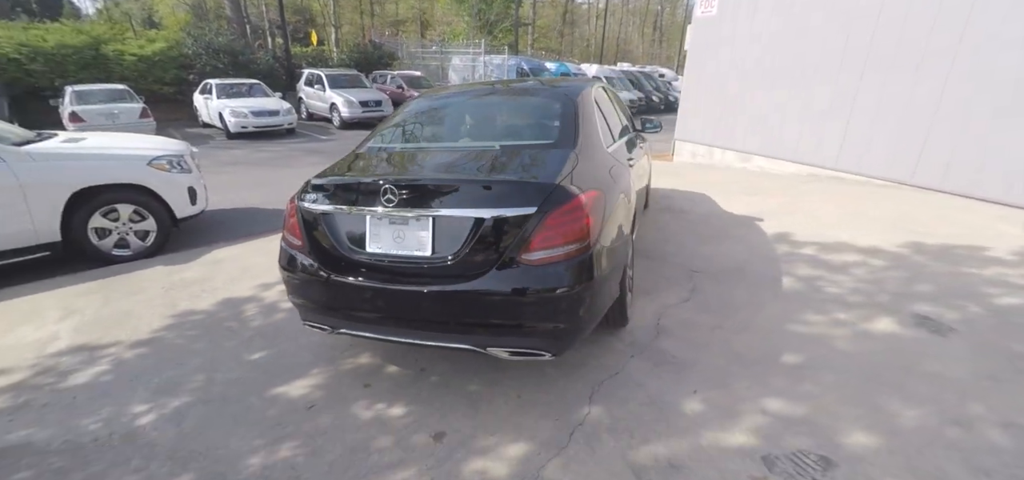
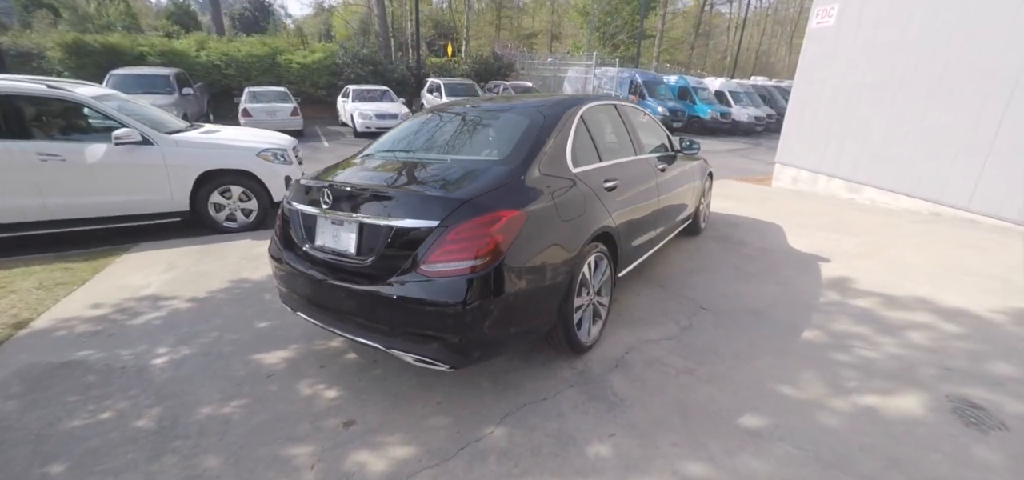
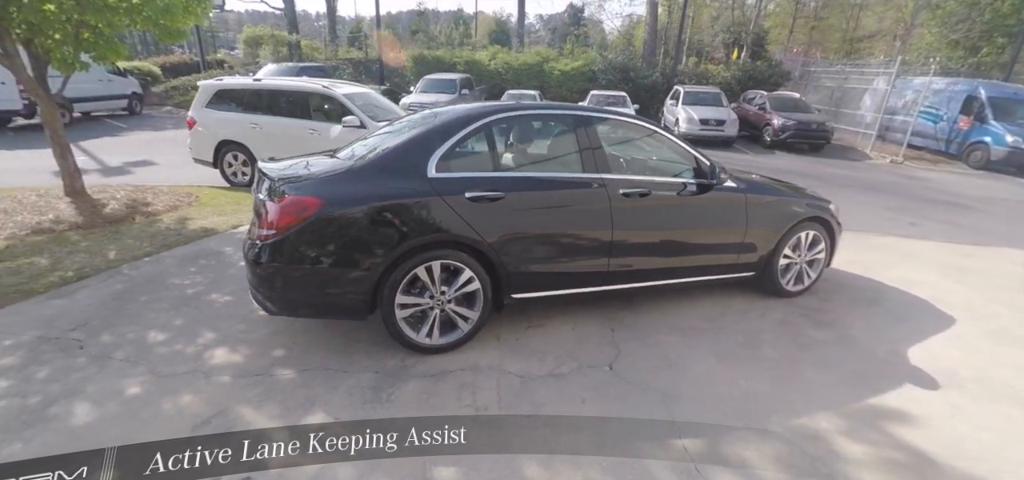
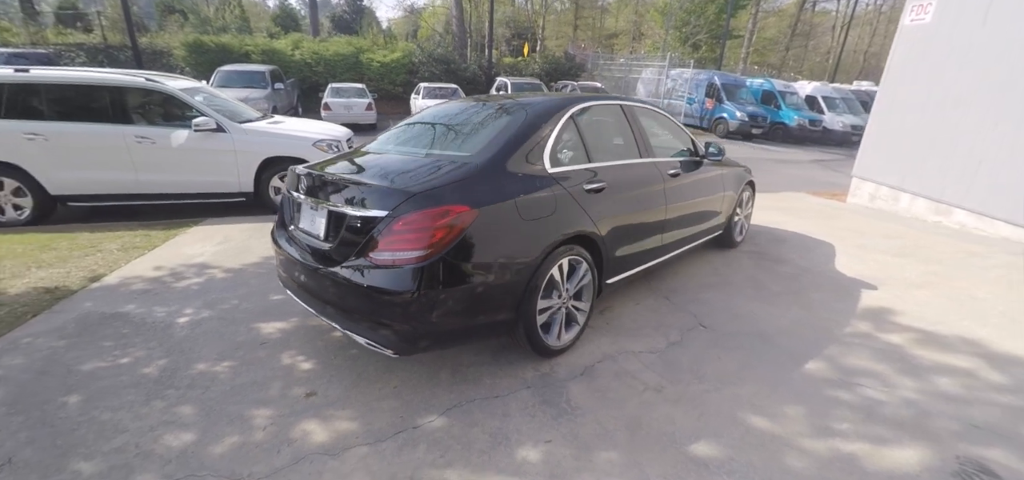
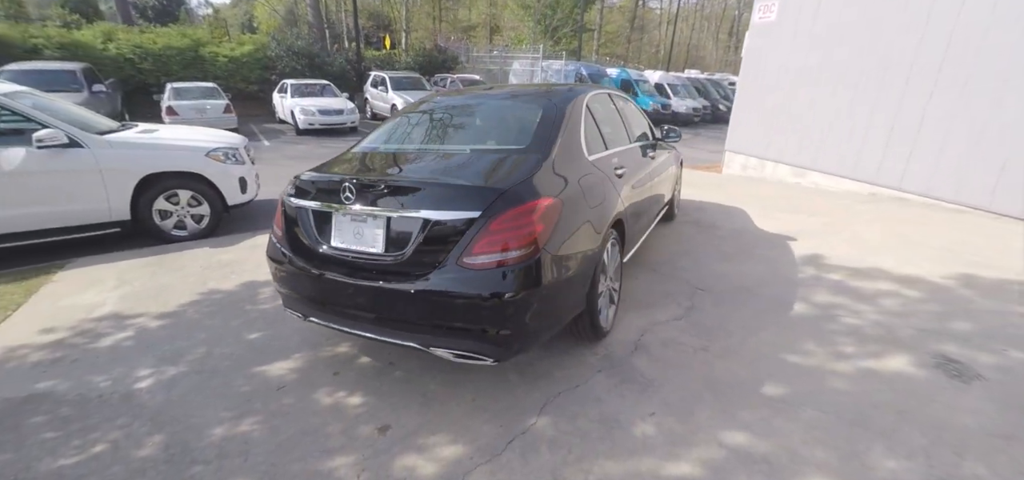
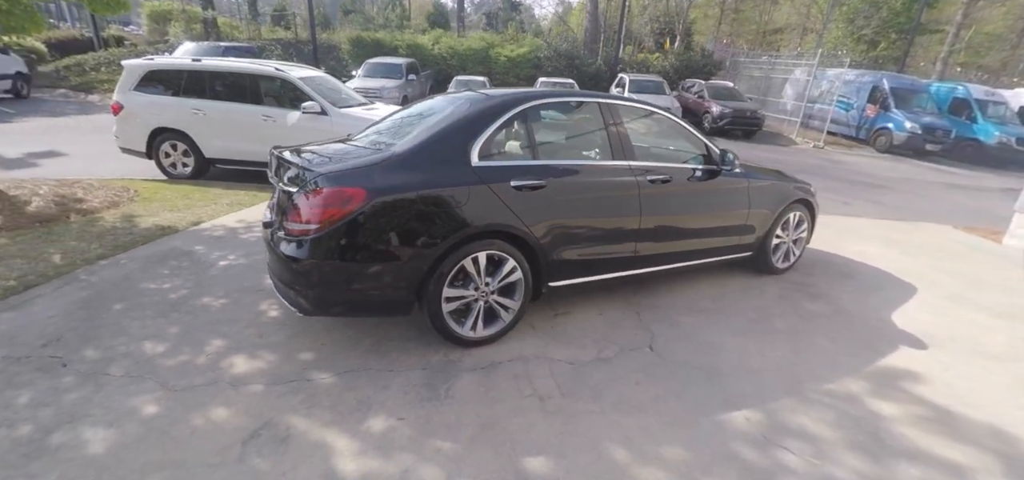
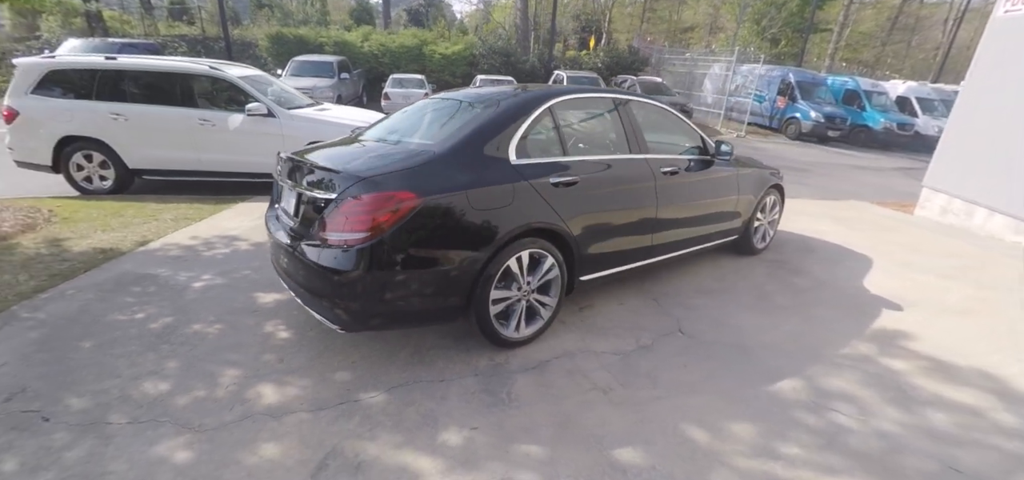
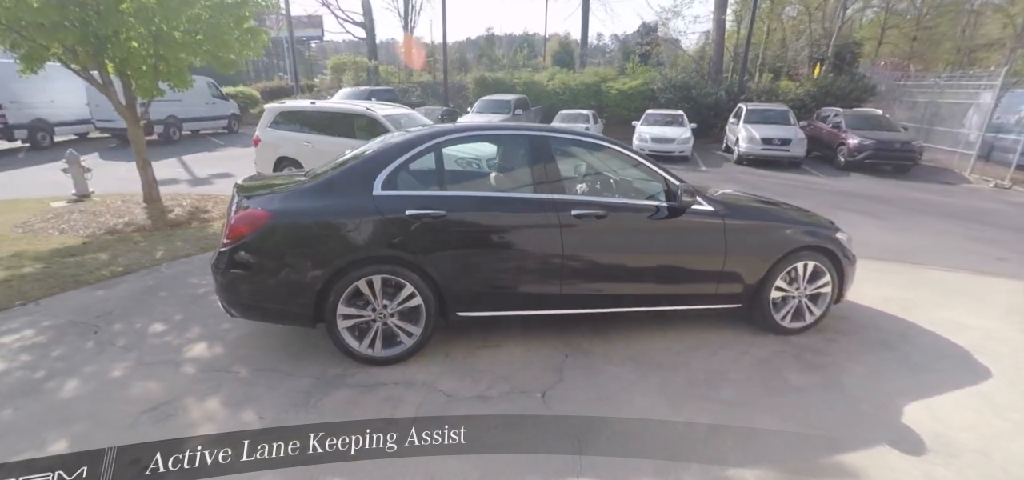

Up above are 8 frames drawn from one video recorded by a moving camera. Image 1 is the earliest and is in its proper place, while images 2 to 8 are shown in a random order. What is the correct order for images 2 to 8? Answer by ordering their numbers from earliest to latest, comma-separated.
5, 2, 4, 7, 6, 3, 8
